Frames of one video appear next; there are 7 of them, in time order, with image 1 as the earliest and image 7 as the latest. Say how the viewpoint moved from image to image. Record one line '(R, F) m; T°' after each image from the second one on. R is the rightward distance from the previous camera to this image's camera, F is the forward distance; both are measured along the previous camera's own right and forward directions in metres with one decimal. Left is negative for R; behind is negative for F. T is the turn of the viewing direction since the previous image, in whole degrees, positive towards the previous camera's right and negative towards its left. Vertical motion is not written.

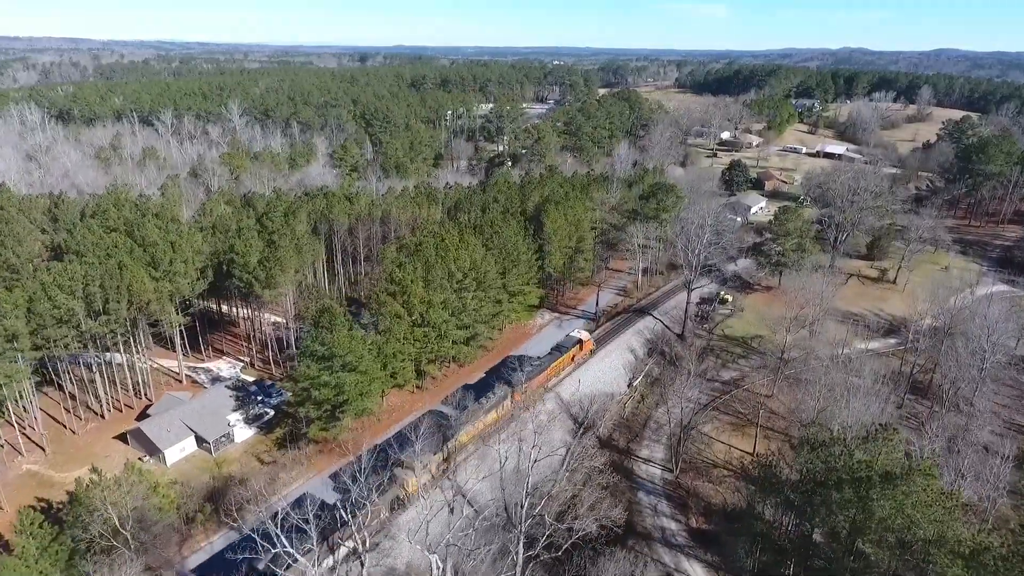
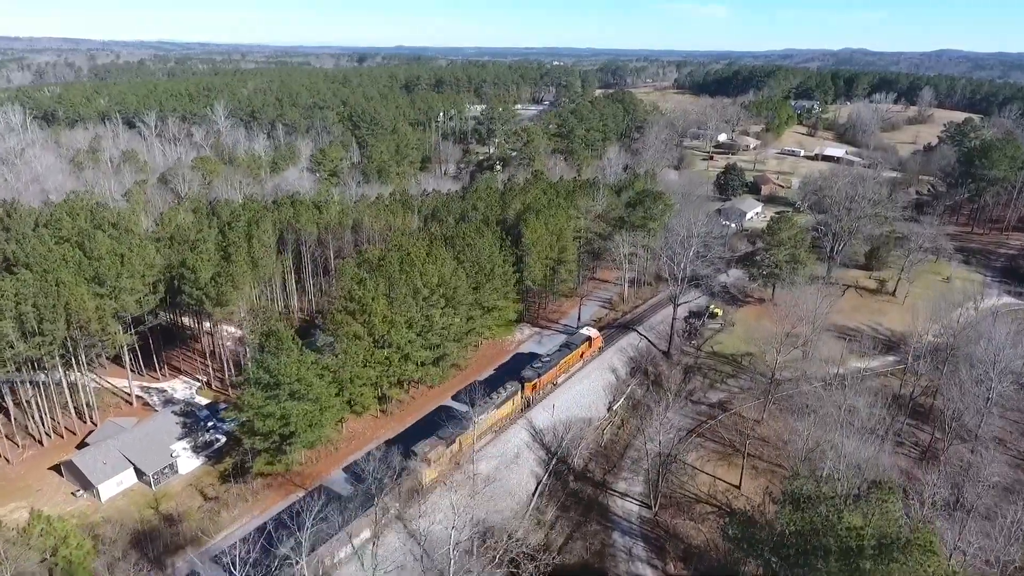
(+1.5, +2.2) m; 0°
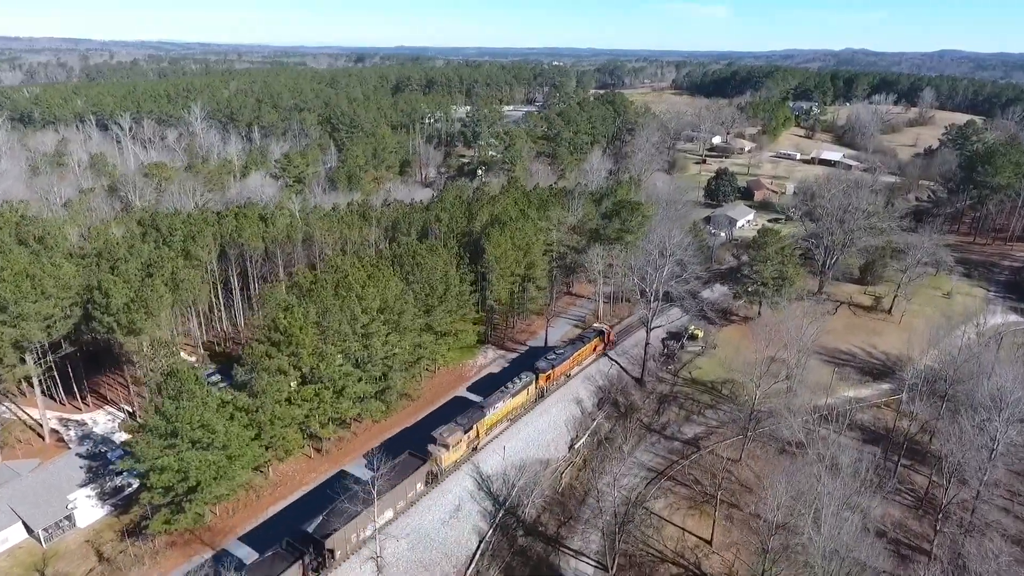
(+2.3, +3.1) m; 0°
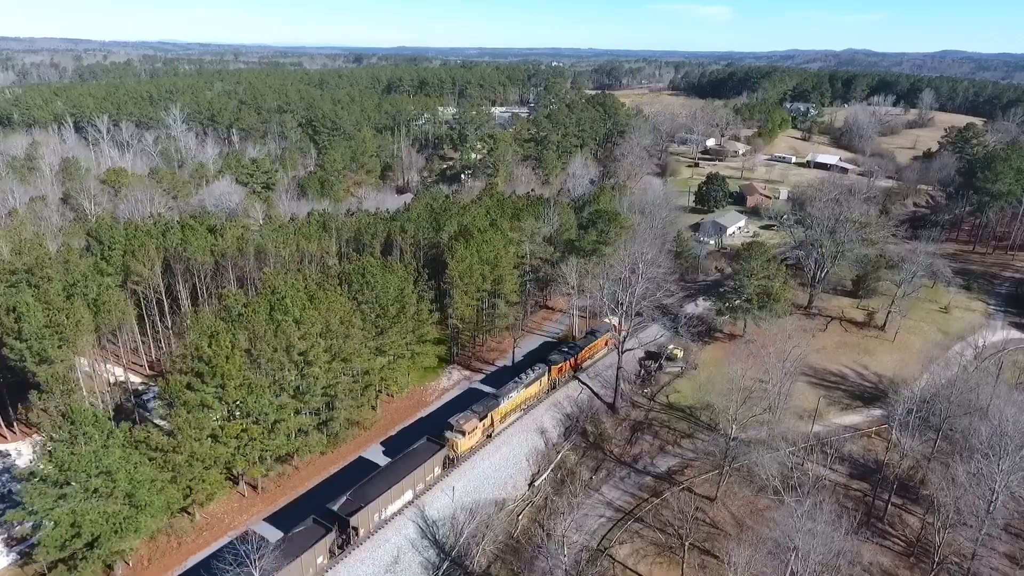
(+1.9, +2.4) m; 0°
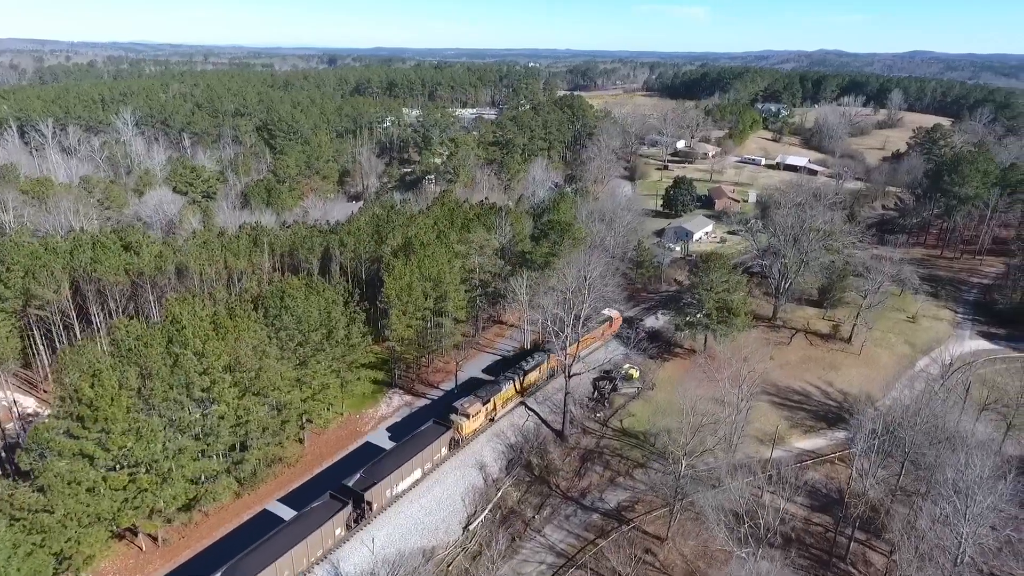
(+1.9, +2.3) m; +2°
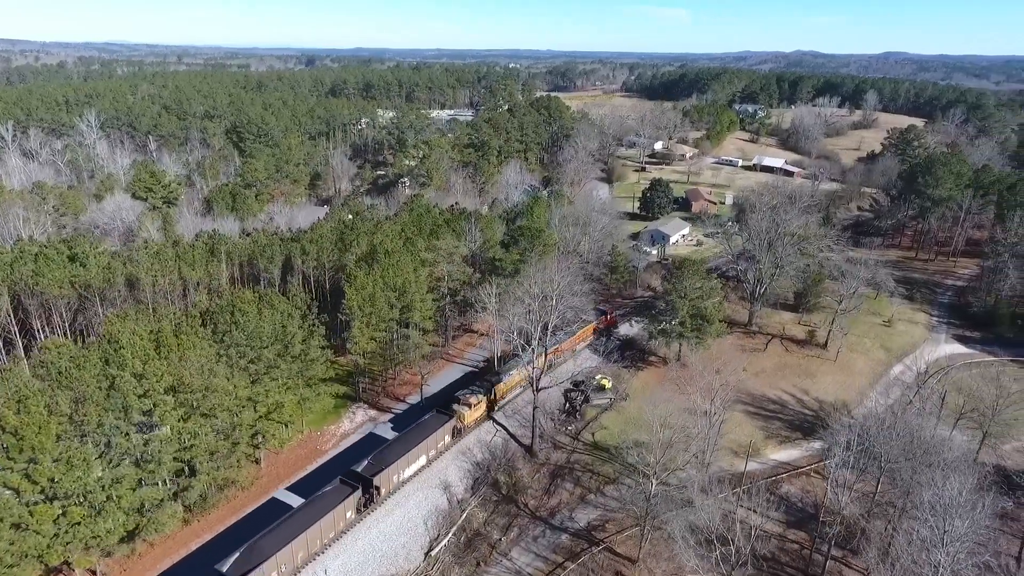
(+0.8, +1.1) m; +2°
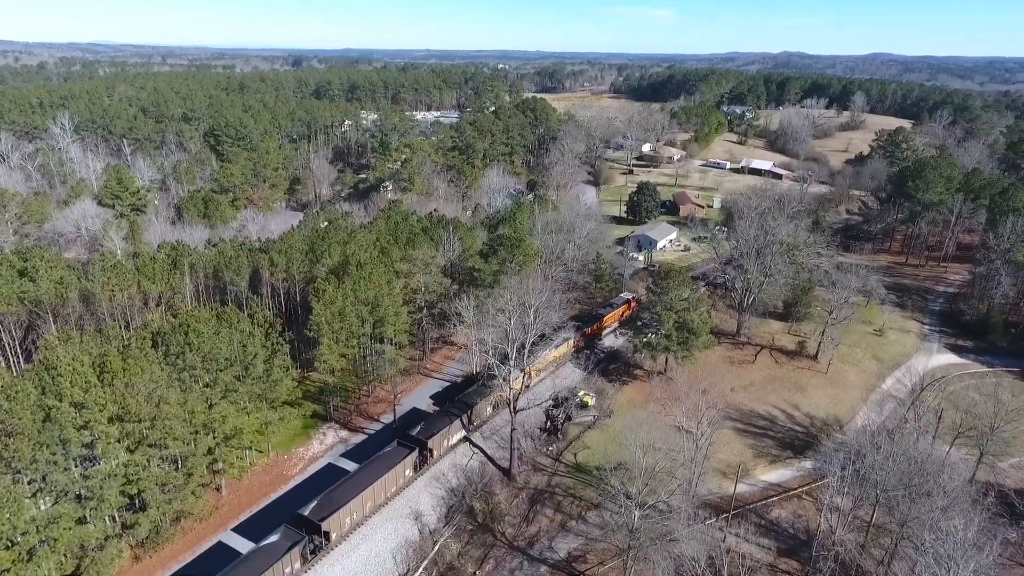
(+0.6, +1.4) m; +1°
